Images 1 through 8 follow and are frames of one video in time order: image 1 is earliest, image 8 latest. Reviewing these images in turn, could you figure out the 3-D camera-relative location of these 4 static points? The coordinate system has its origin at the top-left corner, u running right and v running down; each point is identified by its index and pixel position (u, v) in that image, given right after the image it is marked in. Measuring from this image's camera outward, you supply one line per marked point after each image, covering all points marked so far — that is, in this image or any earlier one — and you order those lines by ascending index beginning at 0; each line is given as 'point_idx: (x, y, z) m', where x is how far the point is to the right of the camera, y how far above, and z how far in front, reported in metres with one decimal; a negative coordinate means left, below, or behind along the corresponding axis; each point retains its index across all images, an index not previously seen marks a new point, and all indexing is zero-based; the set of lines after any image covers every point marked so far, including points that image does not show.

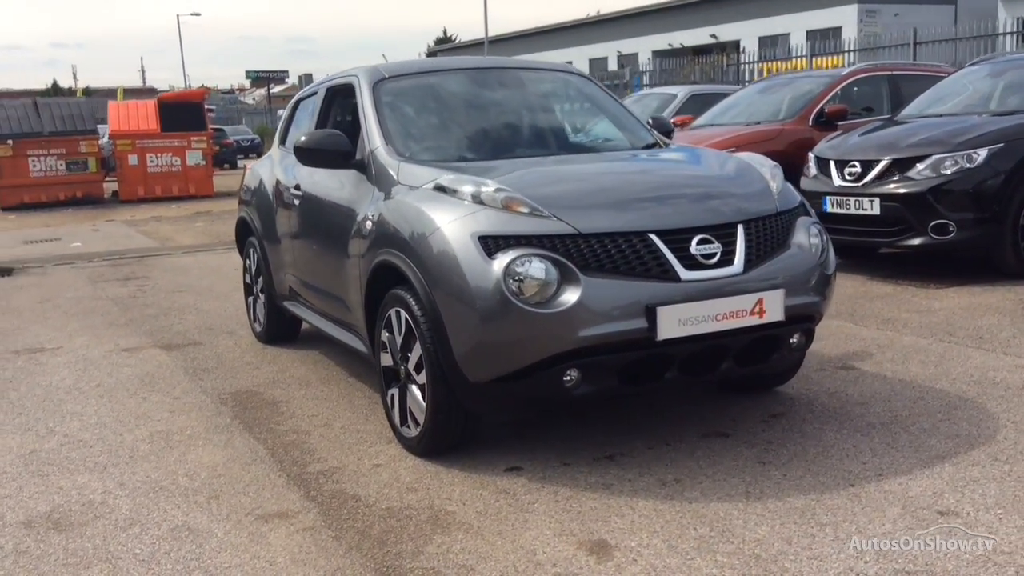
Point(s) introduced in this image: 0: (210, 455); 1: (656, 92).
0: (-1.3, -0.7, +4.7) m
1: (+1.6, +2.4, +13.0) m
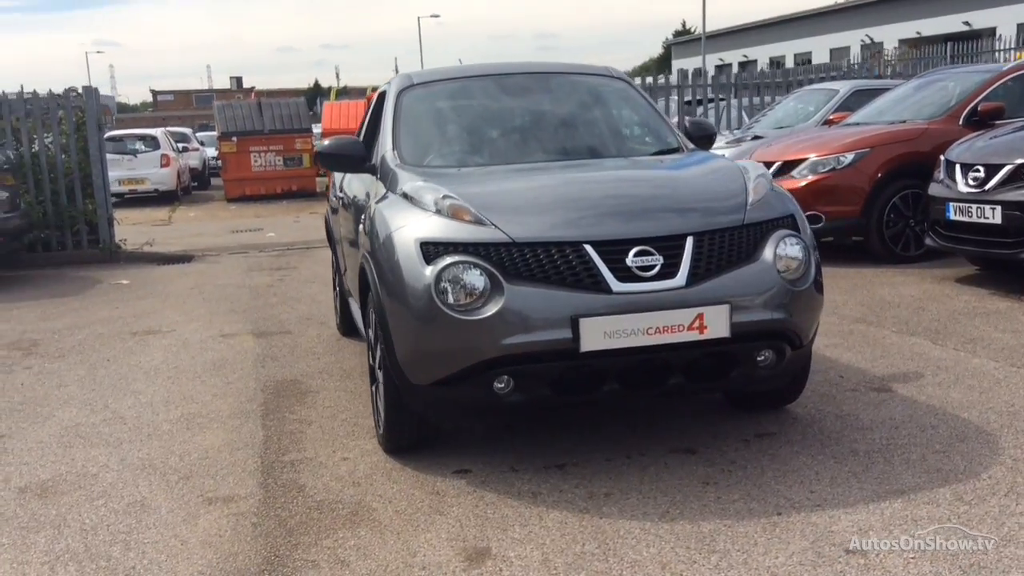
0: (-1.4, -0.7, +5.0) m
1: (+3.5, +2.3, +12.4) m
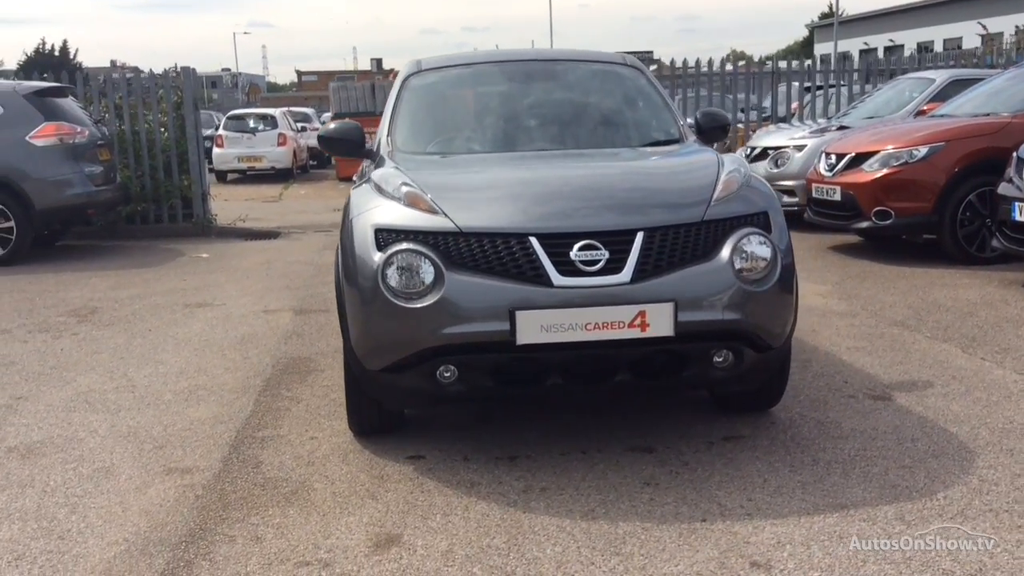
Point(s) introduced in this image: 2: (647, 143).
0: (-1.5, -0.6, +5.2) m
1: (+4.4, +2.3, +11.8) m
2: (+0.7, +0.8, +5.6) m
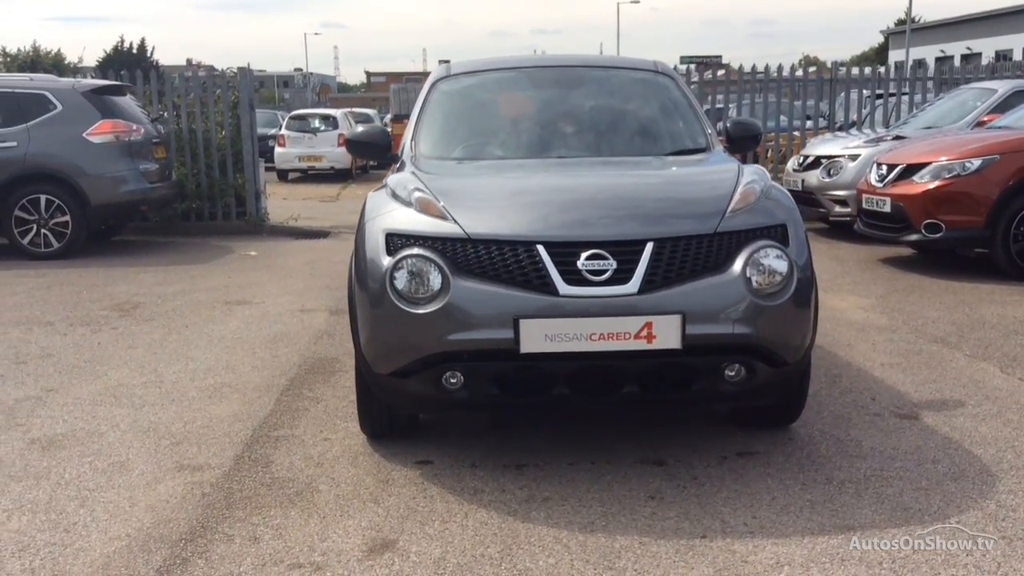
0: (-1.4, -0.6, +5.3) m
1: (+5.0, +2.1, +11.5) m
2: (+0.8, +0.7, +5.6) m
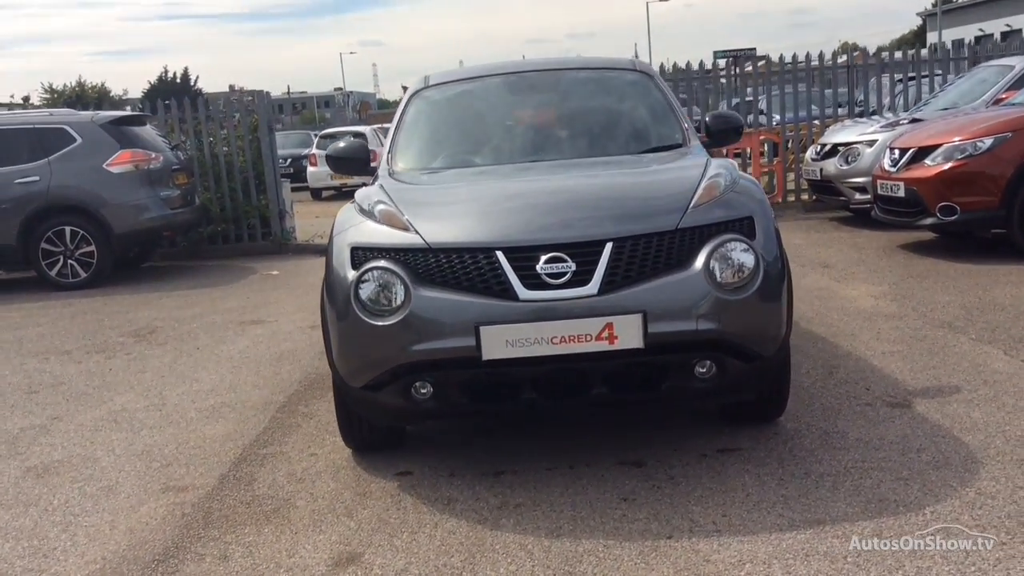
0: (-1.4, -0.7, +5.4) m
1: (+5.1, +2.3, +11.3) m
2: (+0.7, +0.7, +5.5) m
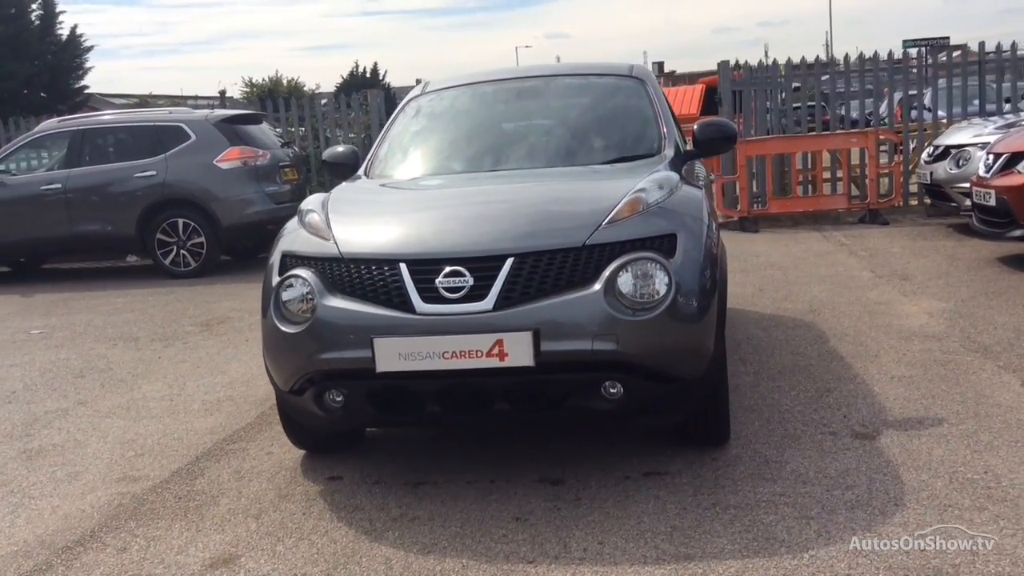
0: (-1.6, -0.7, +5.6) m
1: (+6.0, +2.2, +10.3) m
2: (+0.6, +0.7, +5.4) m
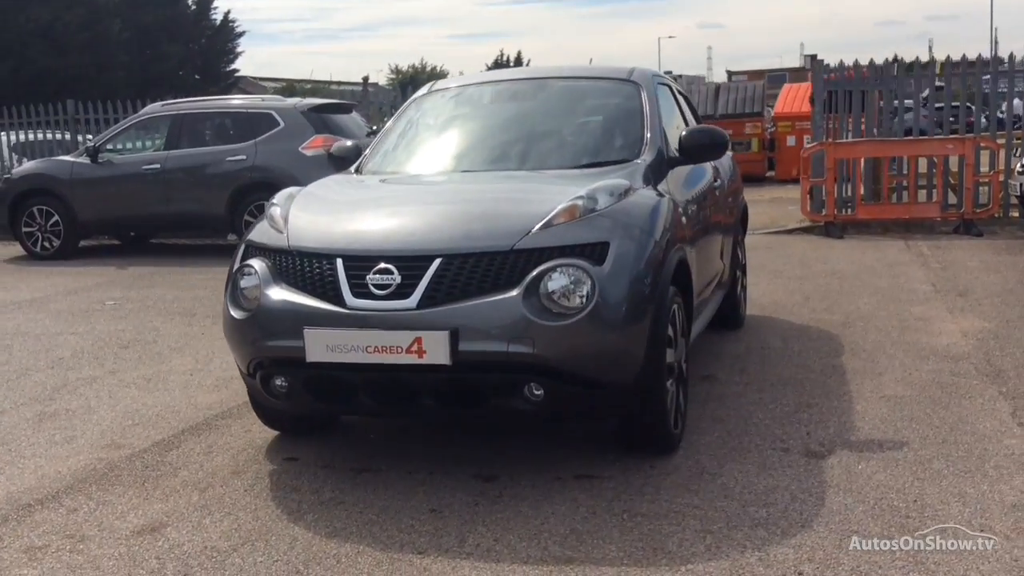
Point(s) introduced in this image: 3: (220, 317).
0: (-1.6, -0.6, +5.9) m
1: (+6.6, +1.9, +9.5) m
2: (+0.6, +0.6, +5.4) m
3: (-2.2, -0.2, +8.3) m
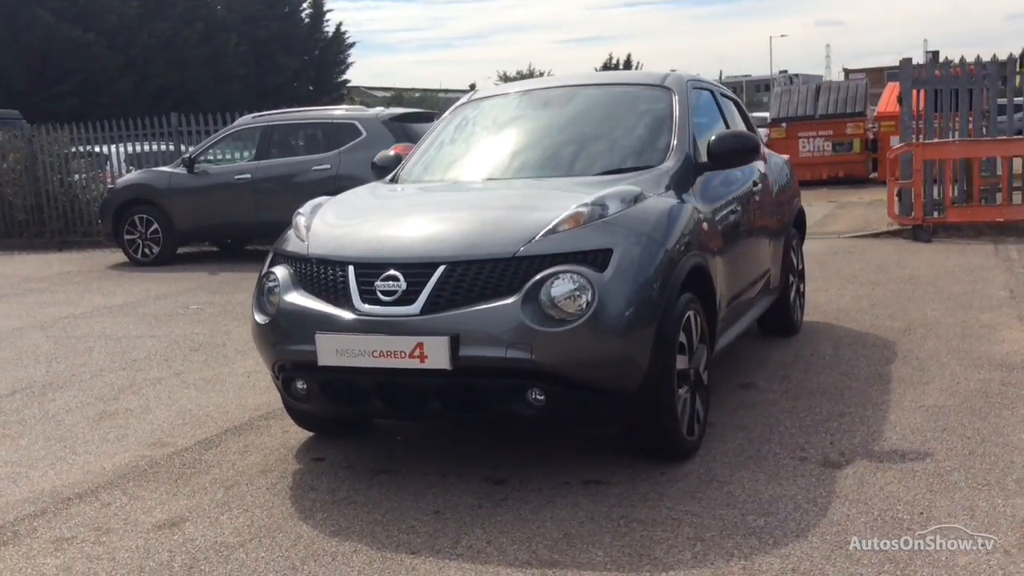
0: (-1.4, -0.6, +6.1) m
1: (+7.2, +1.9, +8.8) m
2: (+0.7, +0.6, +5.3) m
3: (-1.7, -0.3, +8.6) m
